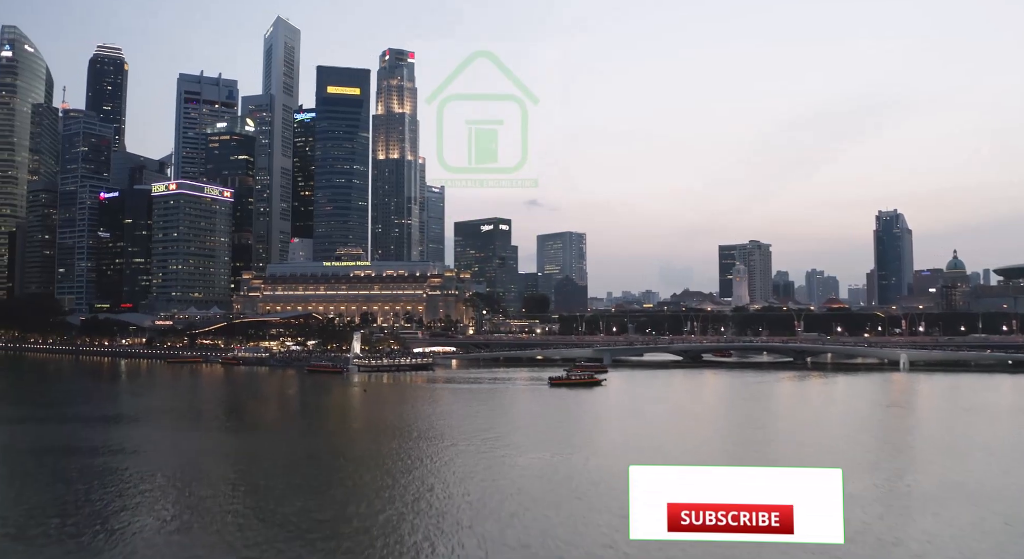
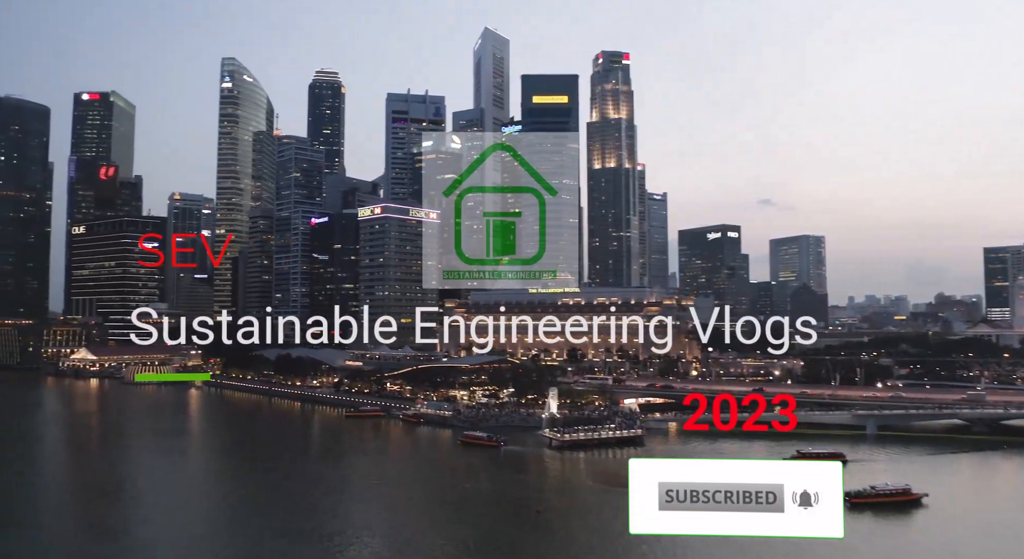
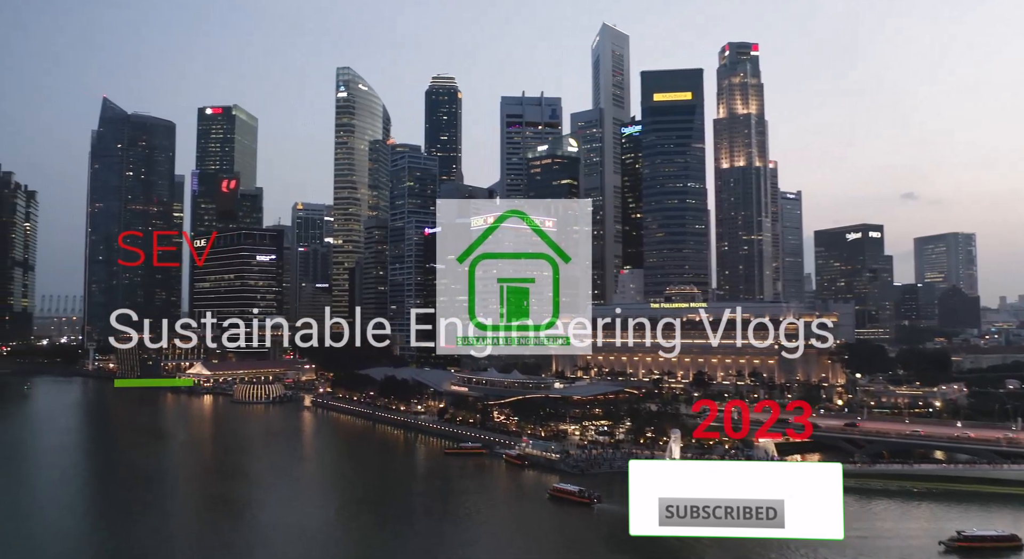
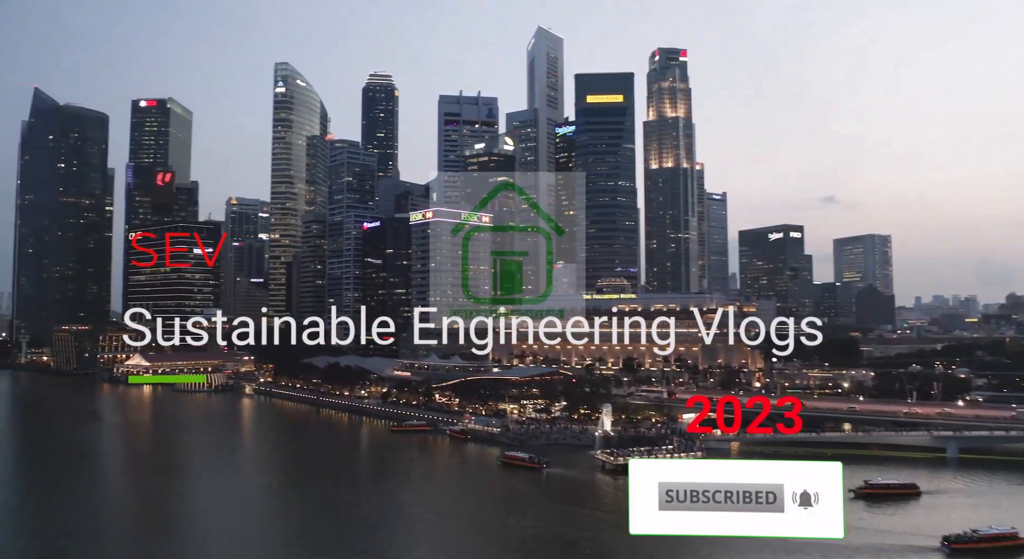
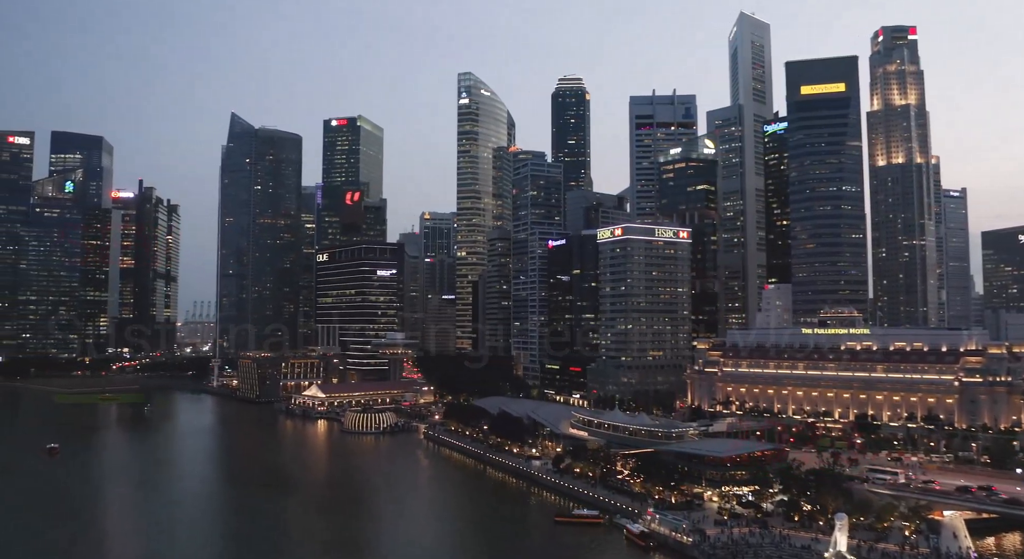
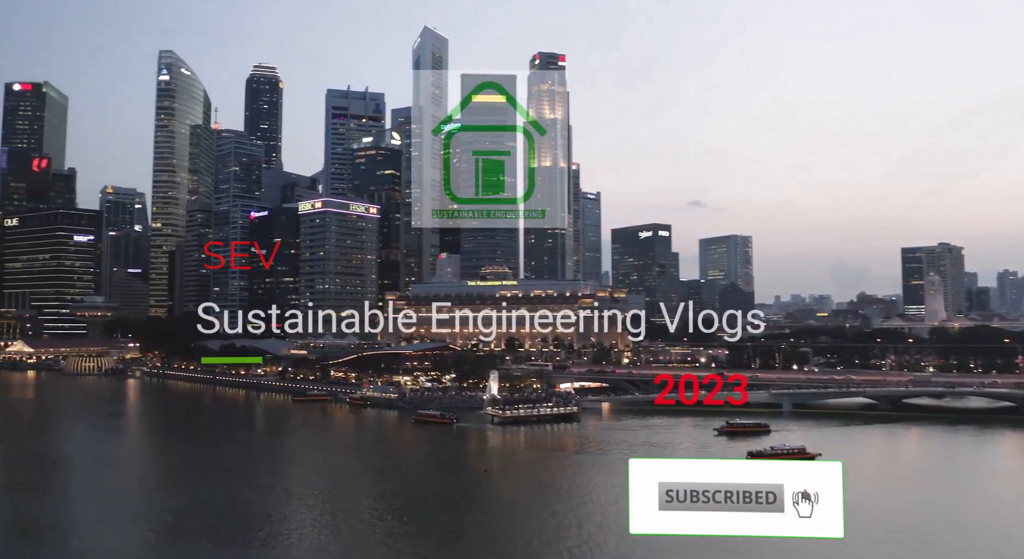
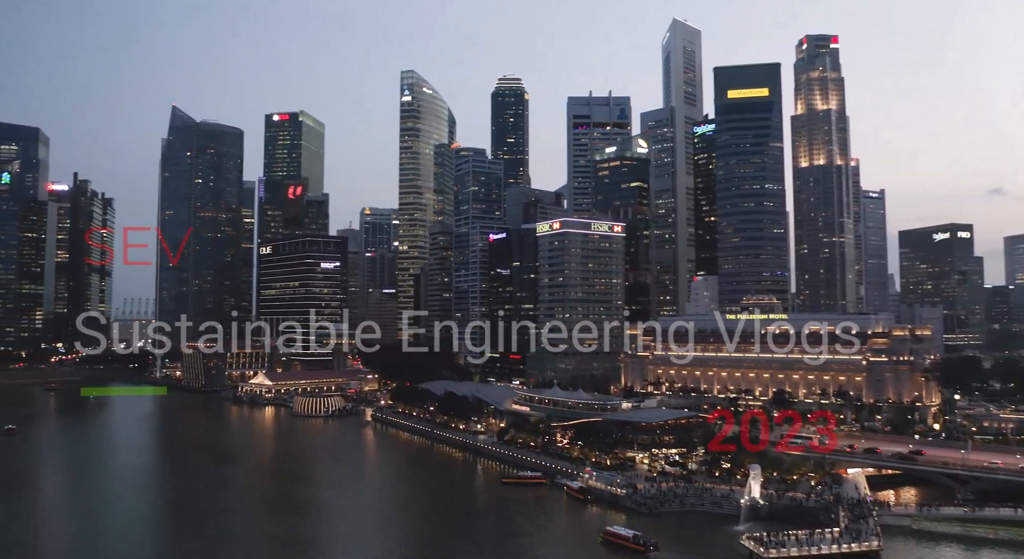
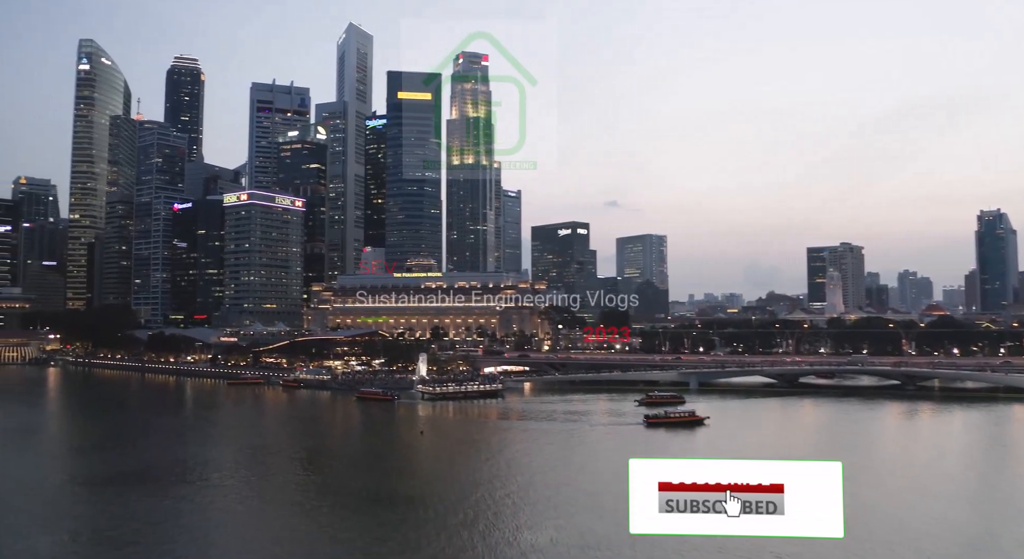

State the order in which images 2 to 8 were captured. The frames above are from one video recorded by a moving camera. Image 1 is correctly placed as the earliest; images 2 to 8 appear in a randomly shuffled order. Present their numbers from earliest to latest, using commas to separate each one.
8, 6, 2, 4, 3, 7, 5
